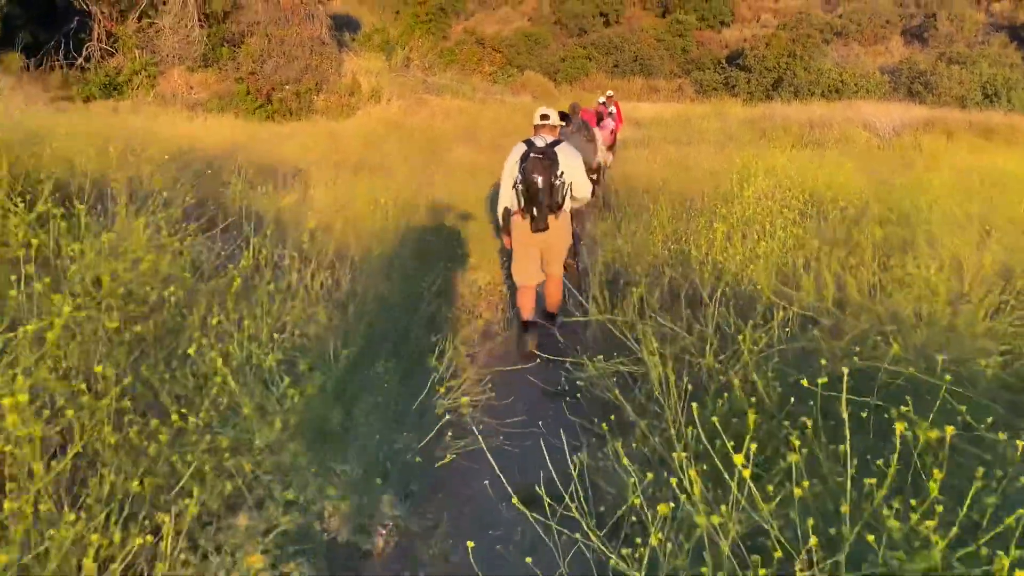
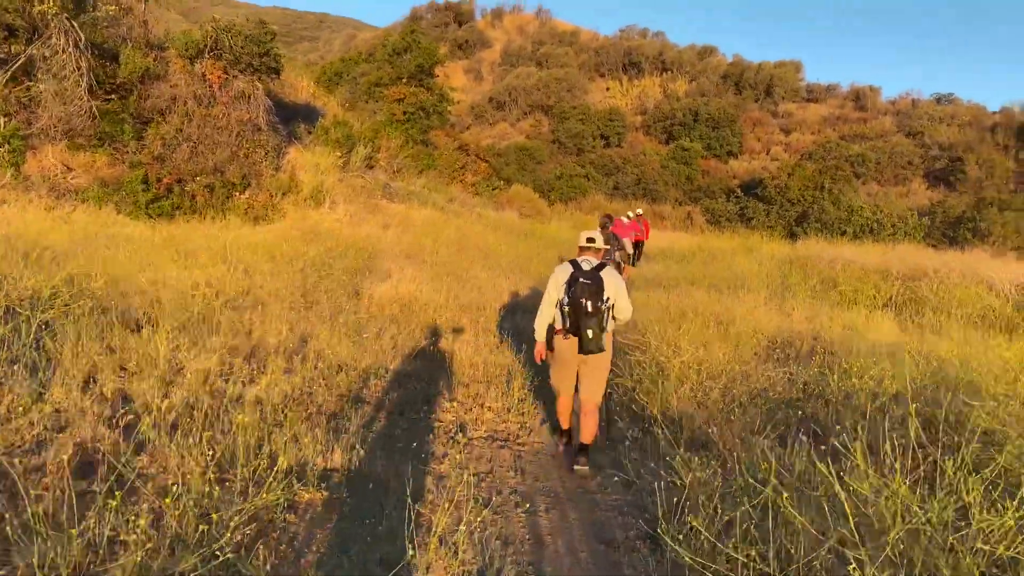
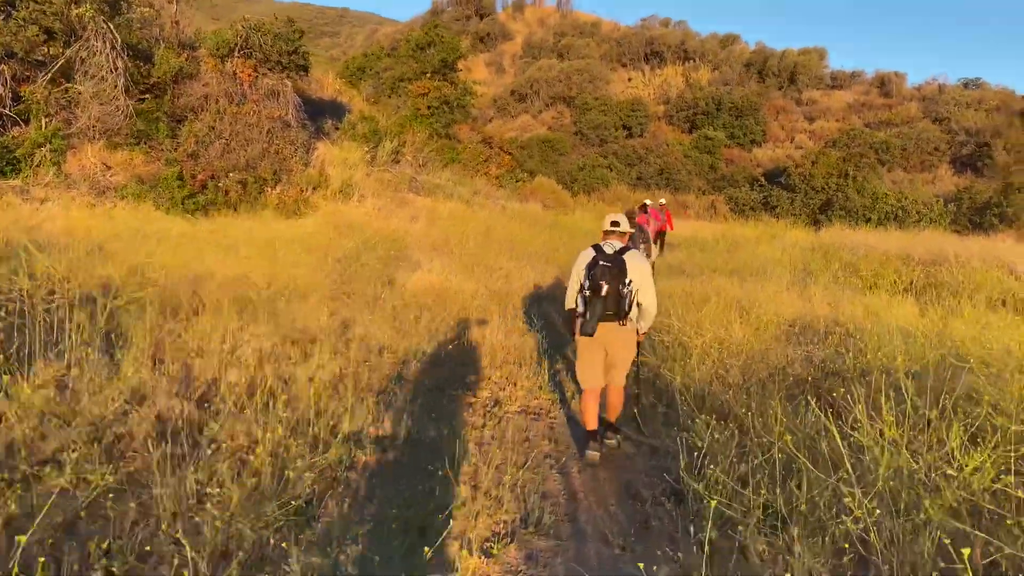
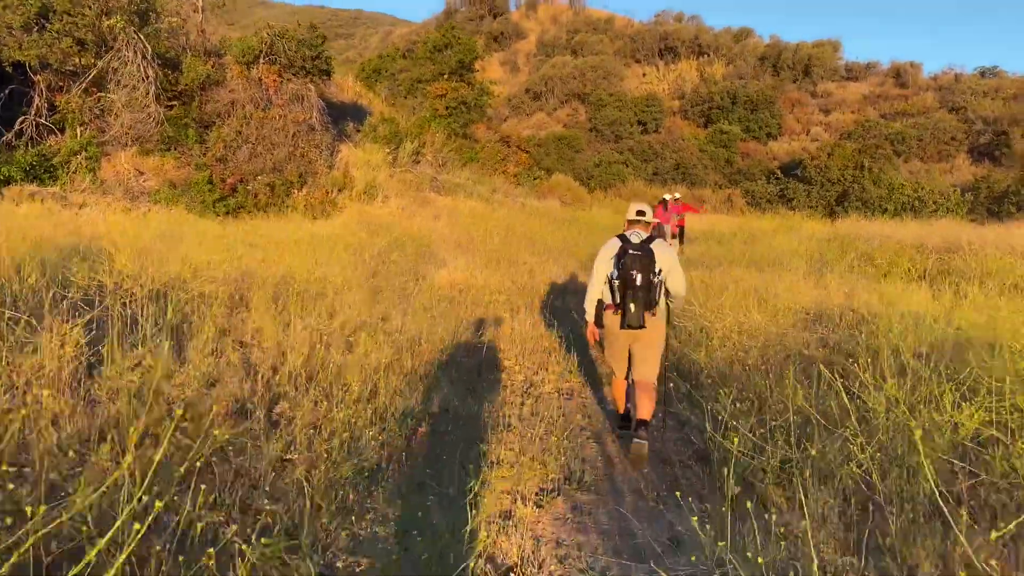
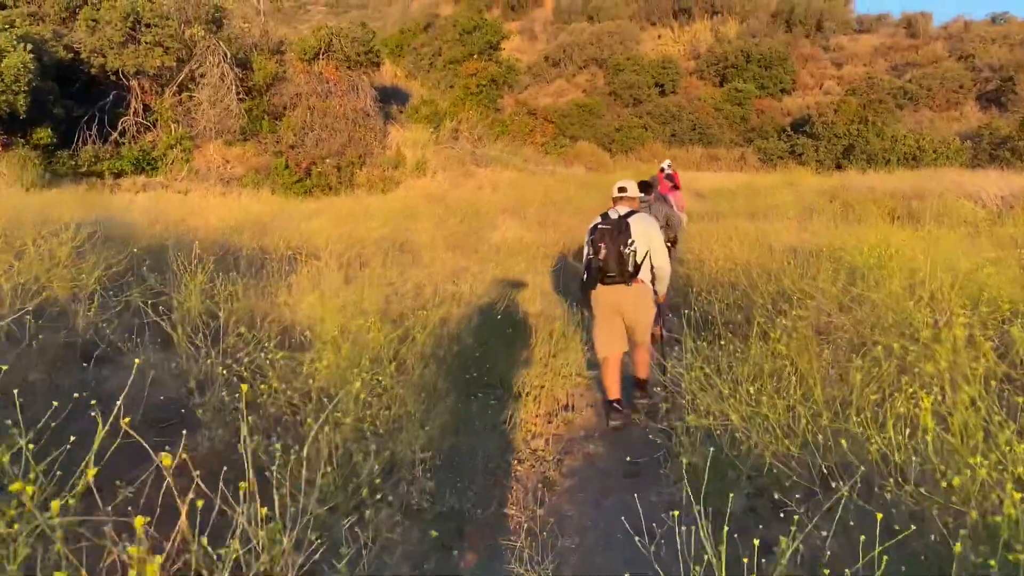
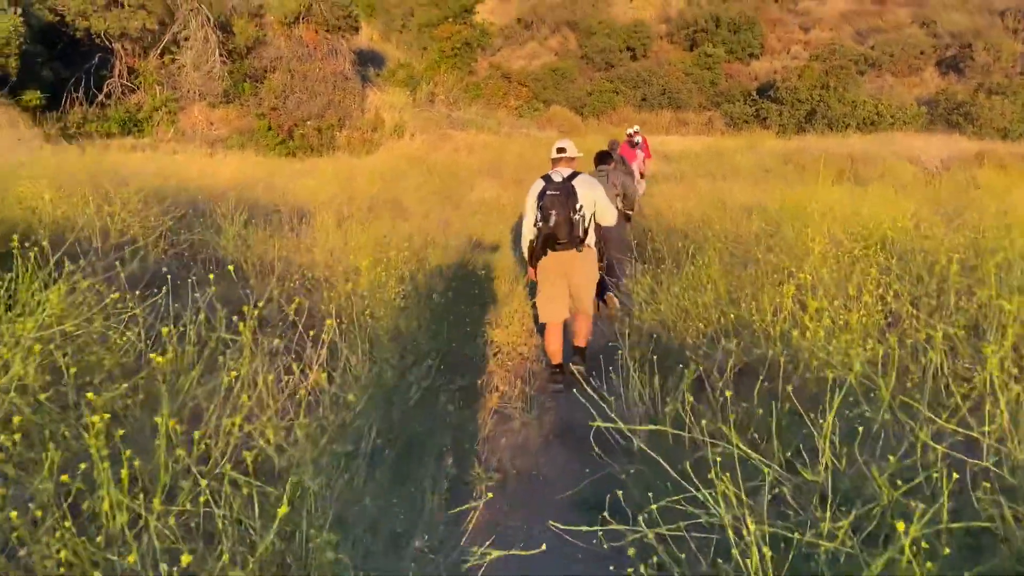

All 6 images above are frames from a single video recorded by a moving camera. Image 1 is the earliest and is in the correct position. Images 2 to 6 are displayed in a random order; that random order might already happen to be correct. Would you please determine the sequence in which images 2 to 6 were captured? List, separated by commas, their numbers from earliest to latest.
6, 5, 4, 3, 2
